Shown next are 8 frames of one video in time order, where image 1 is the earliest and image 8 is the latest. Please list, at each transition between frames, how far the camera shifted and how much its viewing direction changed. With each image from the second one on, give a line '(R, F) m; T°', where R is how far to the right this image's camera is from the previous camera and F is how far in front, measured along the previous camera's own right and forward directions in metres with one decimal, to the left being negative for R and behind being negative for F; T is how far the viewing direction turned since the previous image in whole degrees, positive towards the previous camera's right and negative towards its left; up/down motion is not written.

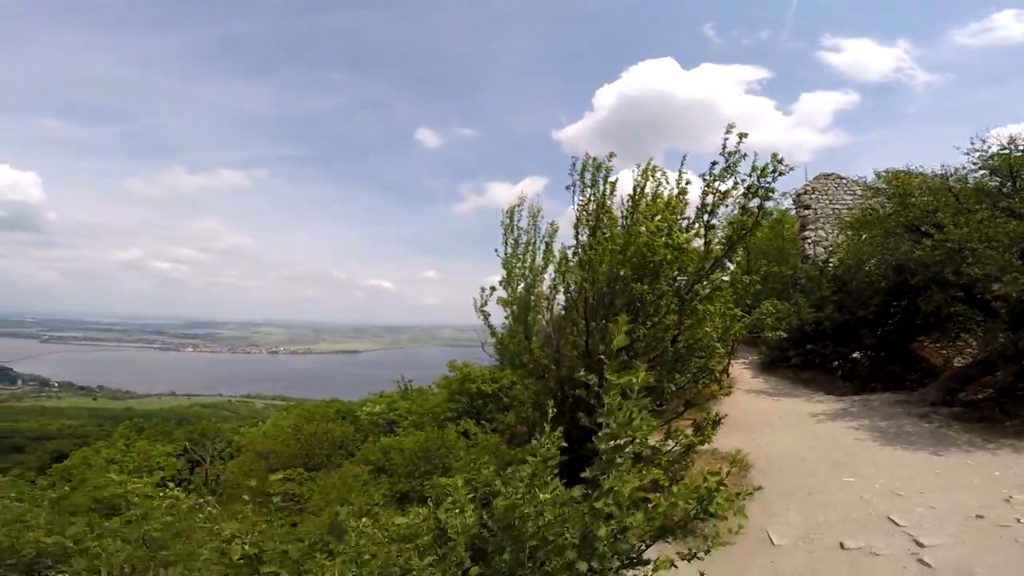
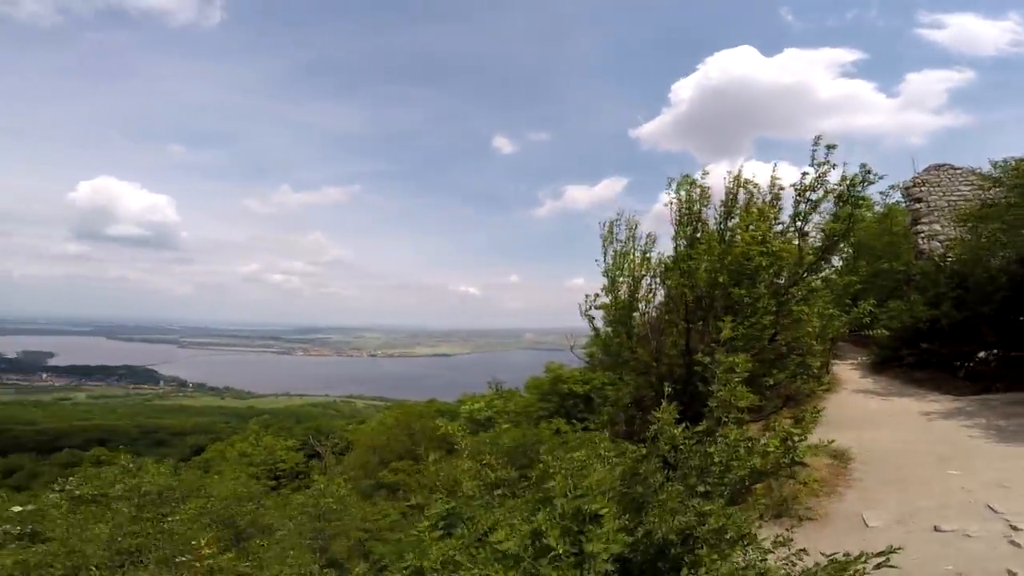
(-0.1, -0.4) m; -10°
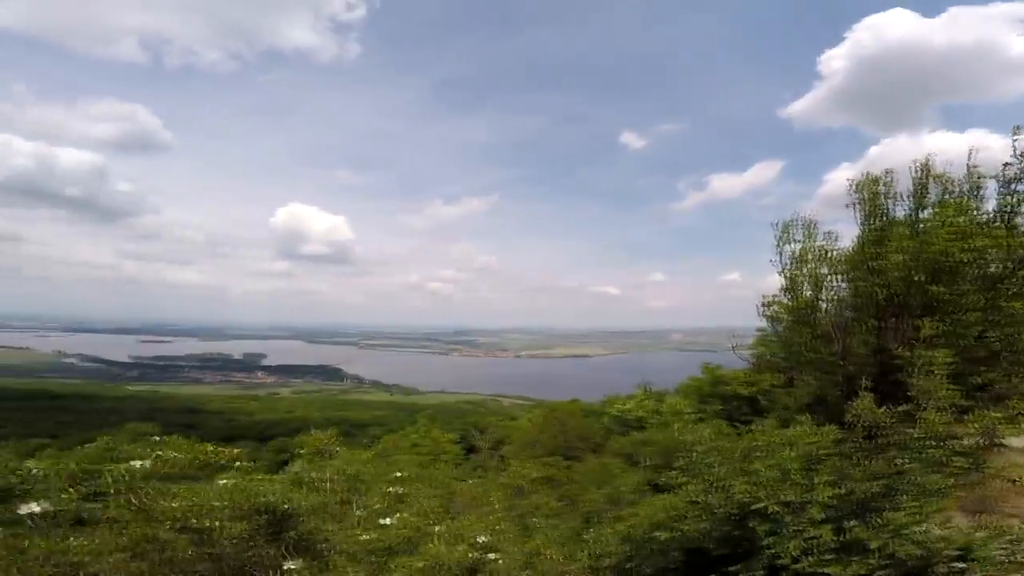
(-0.2, -0.5) m; -16°
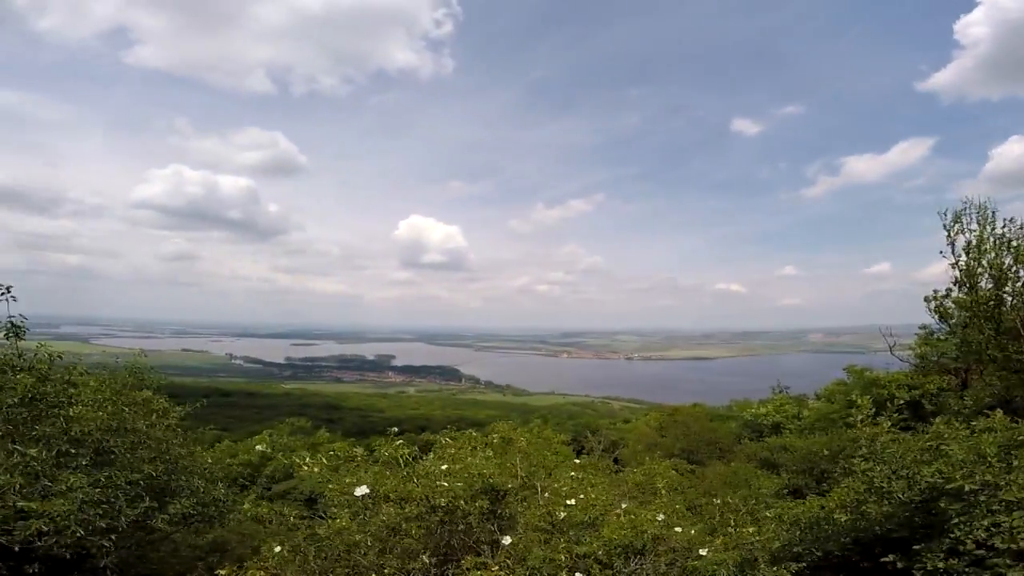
(-0.3, -0.4) m; -12°
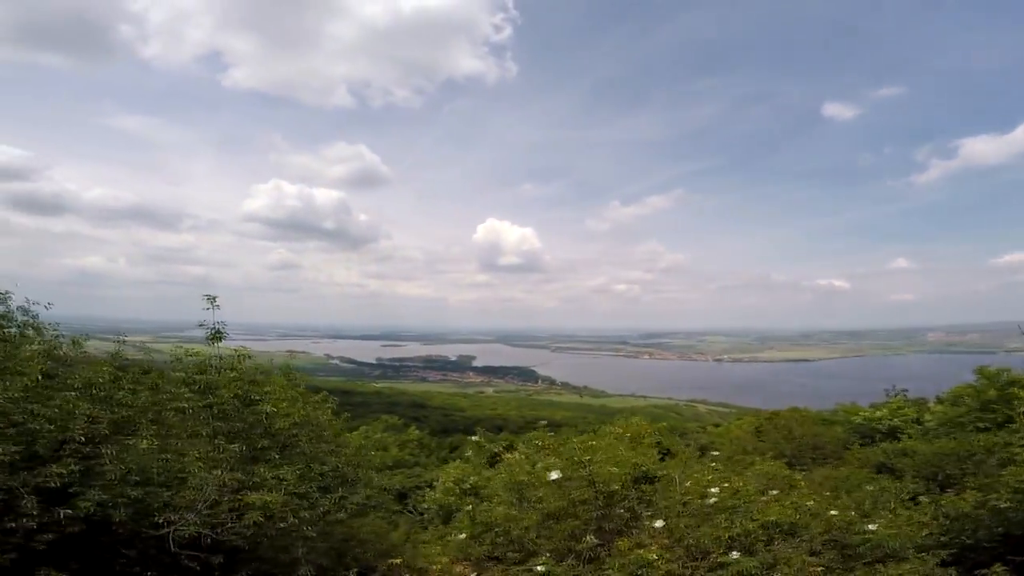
(-0.6, -0.6) m; -8°
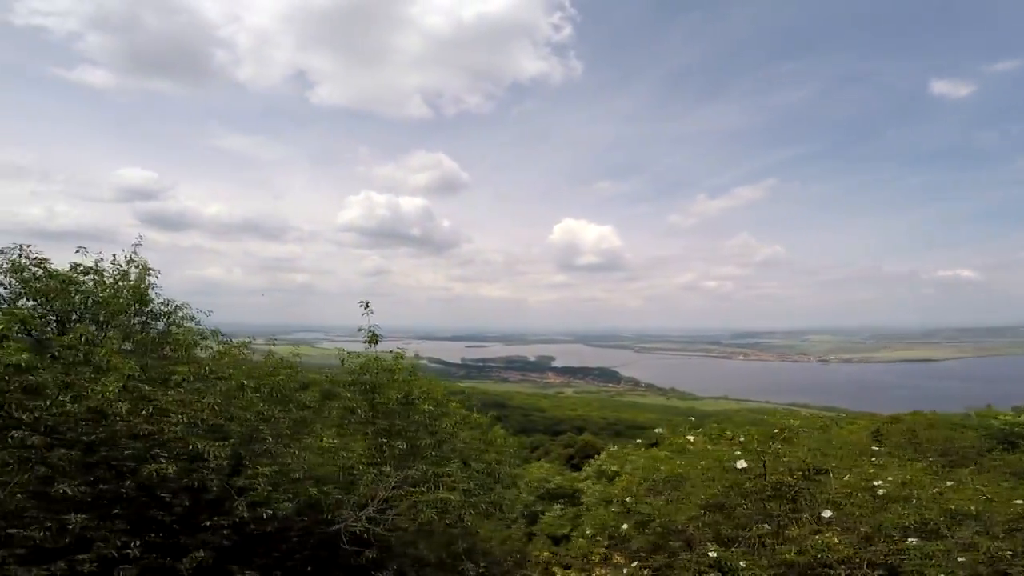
(-0.8, -0.4) m; -8°
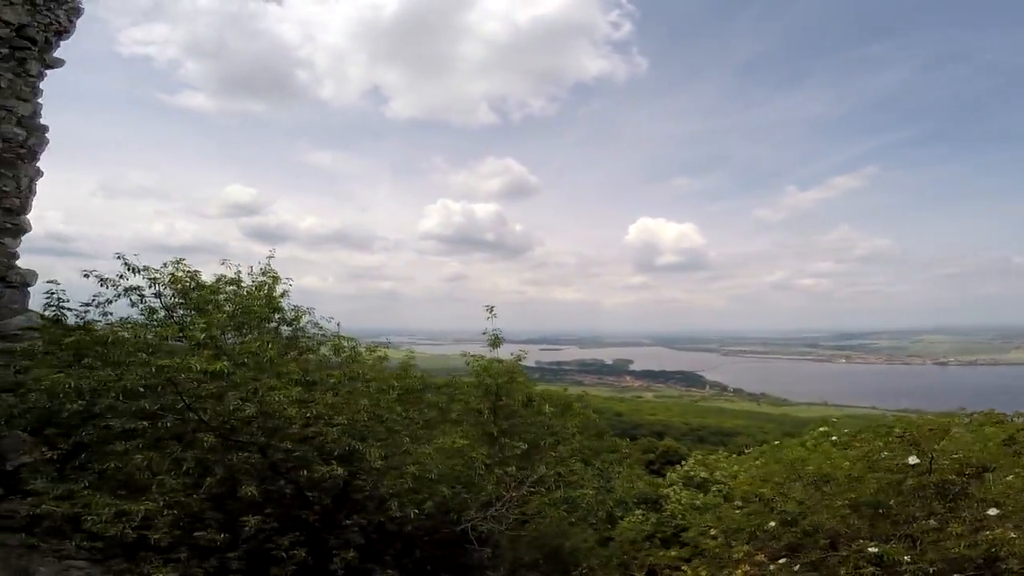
(-0.9, +0.1) m; -8°
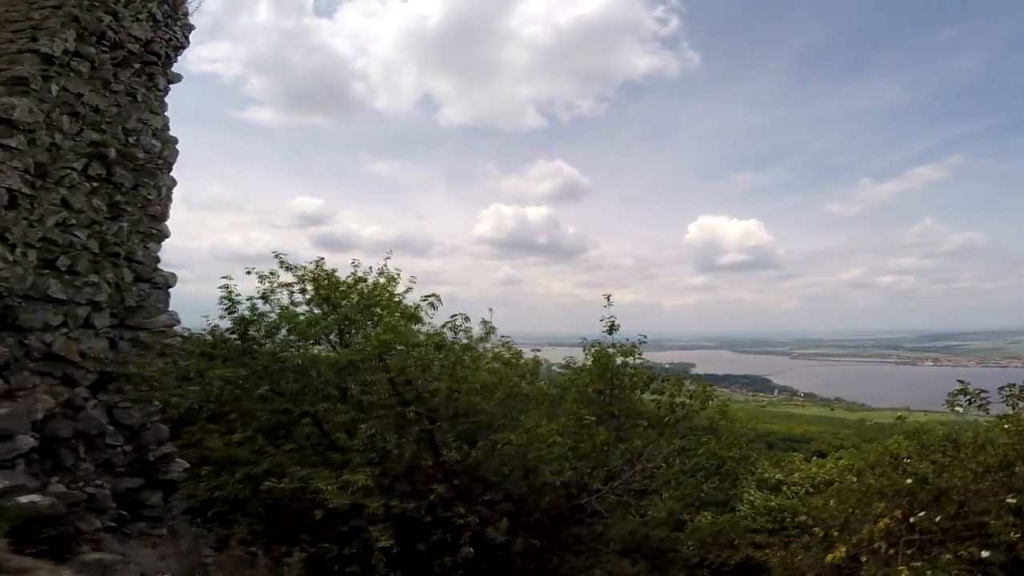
(-1.1, 0.0) m; -5°
